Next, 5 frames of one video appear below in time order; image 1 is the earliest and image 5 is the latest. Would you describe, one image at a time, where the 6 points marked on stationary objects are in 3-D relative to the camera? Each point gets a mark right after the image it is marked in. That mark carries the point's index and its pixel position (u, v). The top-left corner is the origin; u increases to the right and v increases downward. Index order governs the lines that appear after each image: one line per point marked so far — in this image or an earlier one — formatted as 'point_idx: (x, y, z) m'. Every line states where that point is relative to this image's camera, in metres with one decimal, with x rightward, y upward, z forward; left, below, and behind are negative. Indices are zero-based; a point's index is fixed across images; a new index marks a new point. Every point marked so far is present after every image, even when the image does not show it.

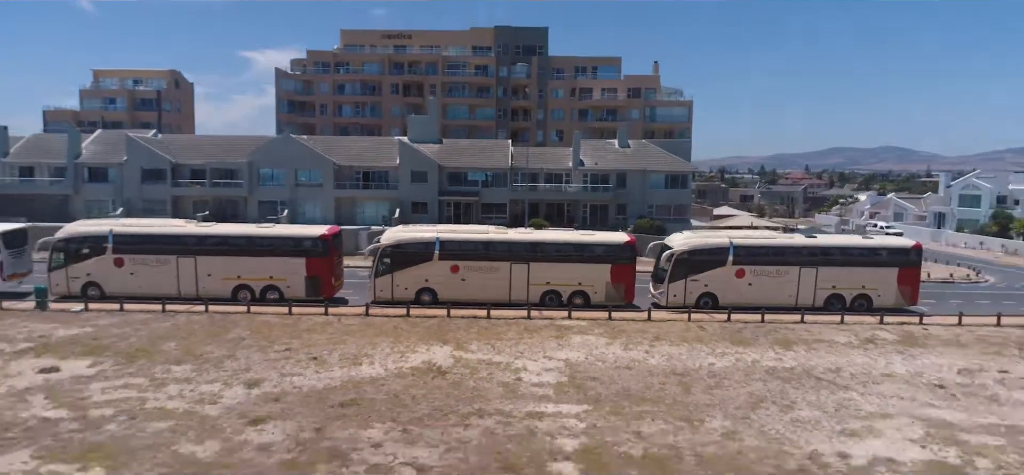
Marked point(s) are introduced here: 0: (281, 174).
0: (-5.6, +1.5, +16.9) m
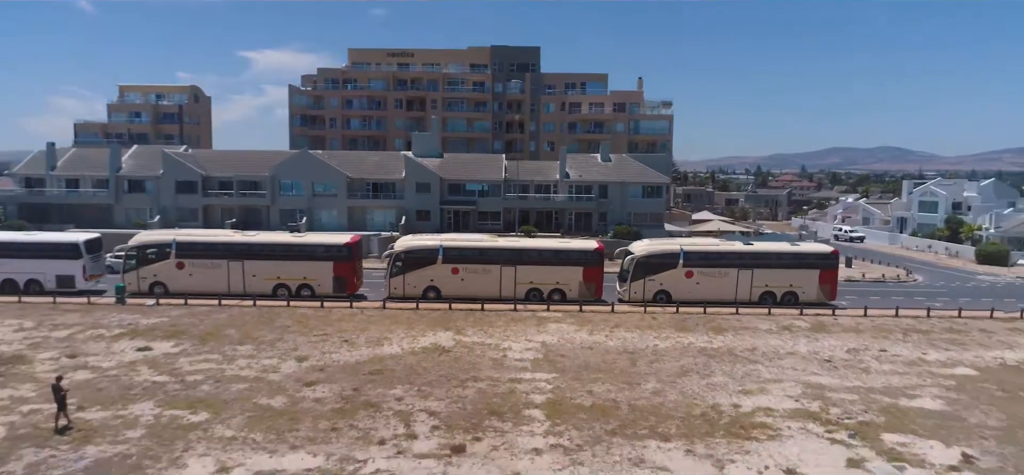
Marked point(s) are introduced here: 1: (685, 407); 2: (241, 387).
0: (-5.7, +1.4, +19.0) m
1: (+1.8, -1.8, +7.4) m
2: (-3.0, -1.7, +7.8) m
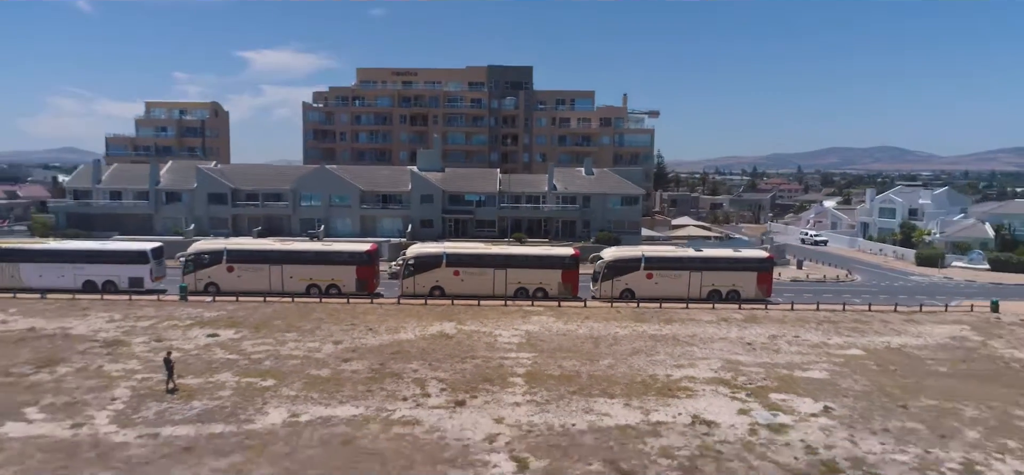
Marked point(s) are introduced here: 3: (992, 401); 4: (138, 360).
0: (-5.9, +1.2, +21.5) m
1: (+1.7, -1.9, +9.9) m
2: (-3.2, -1.8, +10.3) m
3: (+6.4, -2.1, +9.4) m
4: (-5.5, -1.7, +10.2) m
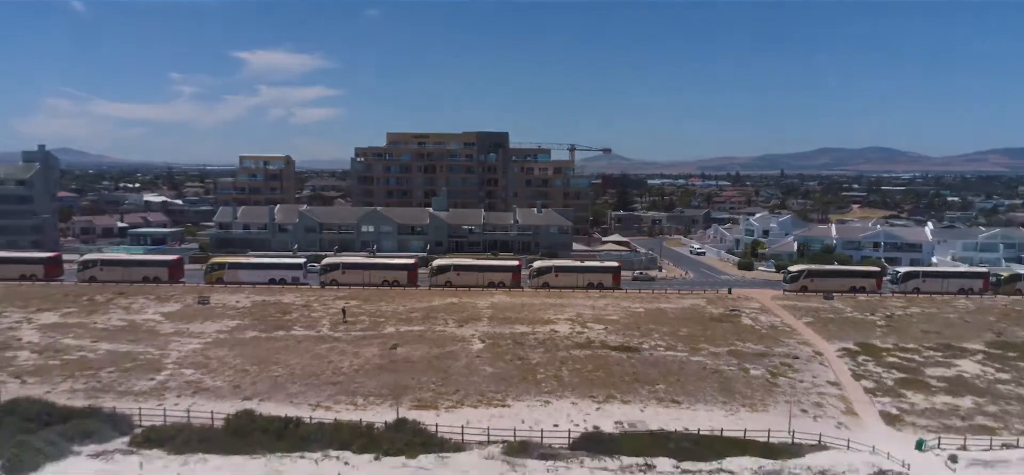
0: (-7.0, +0.5, +34.9) m
1: (+0.7, -2.7, +23.4) m
2: (-4.2, -2.6, +23.8) m
3: (+5.4, -2.9, +22.9) m
4: (-6.4, -2.5, +23.7) m
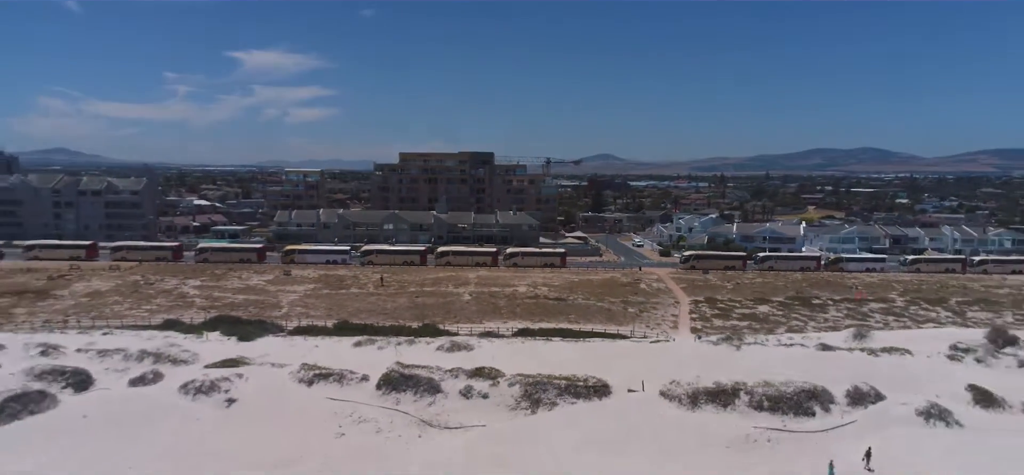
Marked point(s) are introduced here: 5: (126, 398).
0: (-8.2, +0.8, +47.6) m
1: (-0.4, -2.4, +36.1) m
2: (-5.3, -2.3, +36.5) m
3: (+4.3, -2.6, +35.7) m
4: (-7.6, -2.2, +36.4) m
5: (-9.8, -4.1, +17.8) m
